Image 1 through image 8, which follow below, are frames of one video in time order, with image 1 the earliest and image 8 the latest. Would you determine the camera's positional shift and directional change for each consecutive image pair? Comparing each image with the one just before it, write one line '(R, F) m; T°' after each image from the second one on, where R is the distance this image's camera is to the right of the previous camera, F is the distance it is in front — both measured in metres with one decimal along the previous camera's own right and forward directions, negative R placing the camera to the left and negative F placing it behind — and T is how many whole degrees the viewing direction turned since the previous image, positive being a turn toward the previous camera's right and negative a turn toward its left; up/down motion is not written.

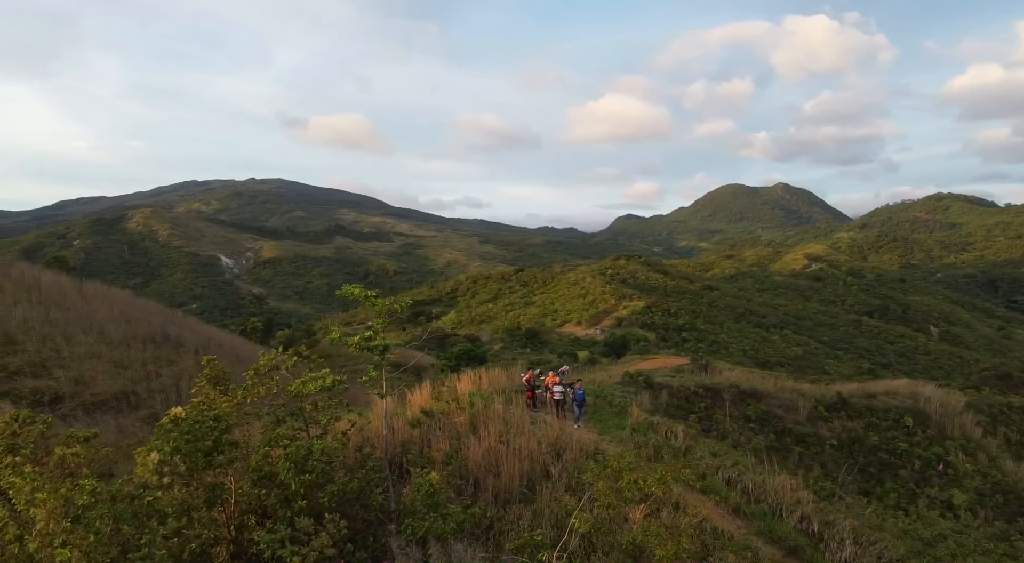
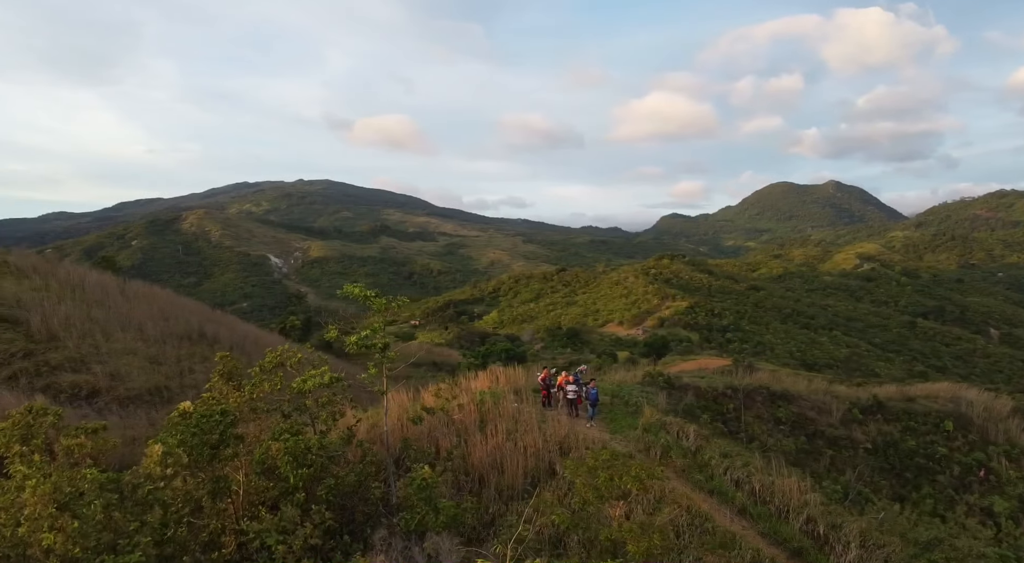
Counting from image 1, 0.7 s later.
(+0.3, -0.1) m; -3°
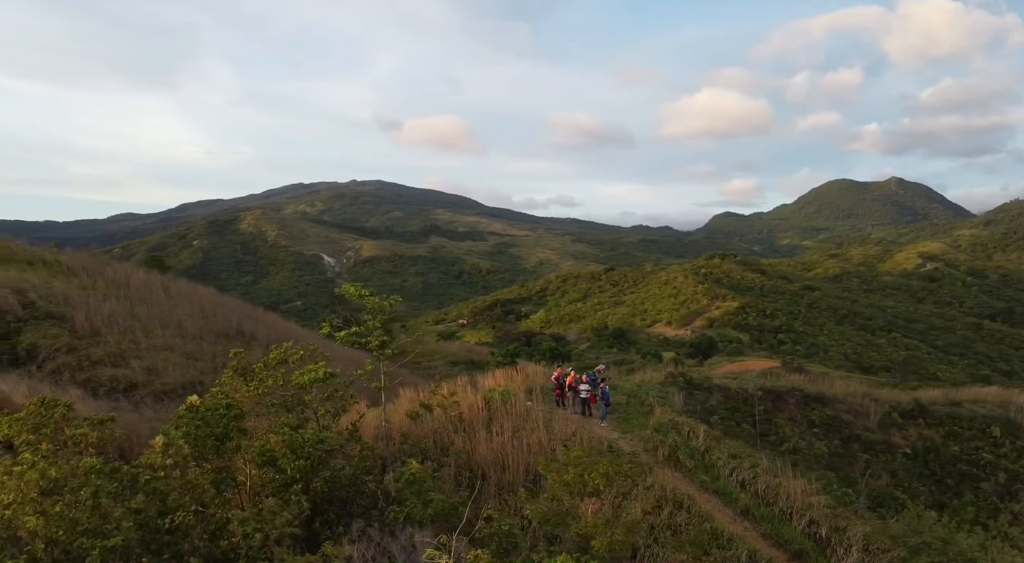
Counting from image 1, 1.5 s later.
(+0.4, -0.1) m; -4°
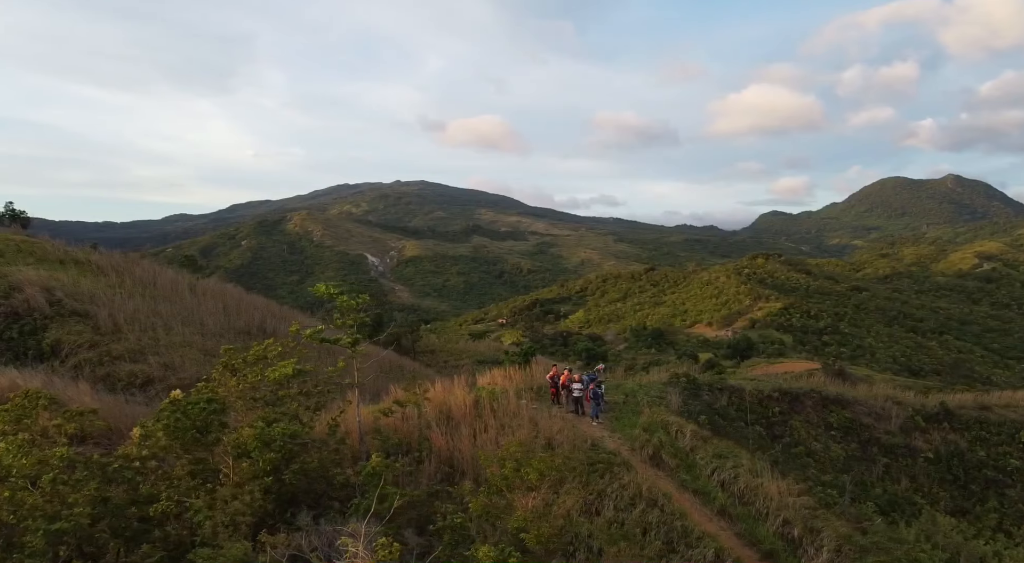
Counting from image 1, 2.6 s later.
(+0.6, -0.1) m; -3°
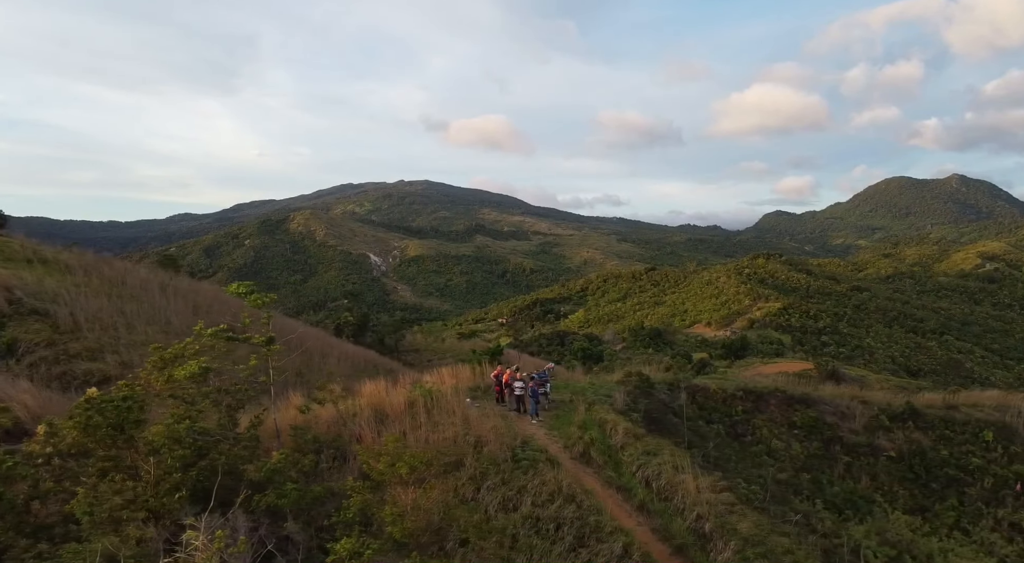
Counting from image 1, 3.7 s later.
(+0.8, -0.1) m; +1°
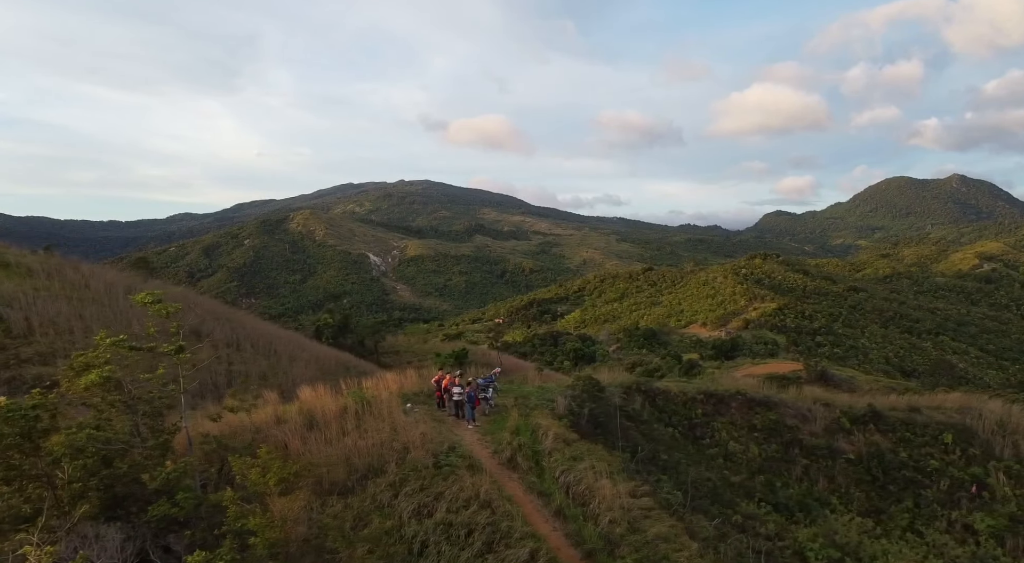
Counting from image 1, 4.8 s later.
(+0.8, -0.1) m; +1°
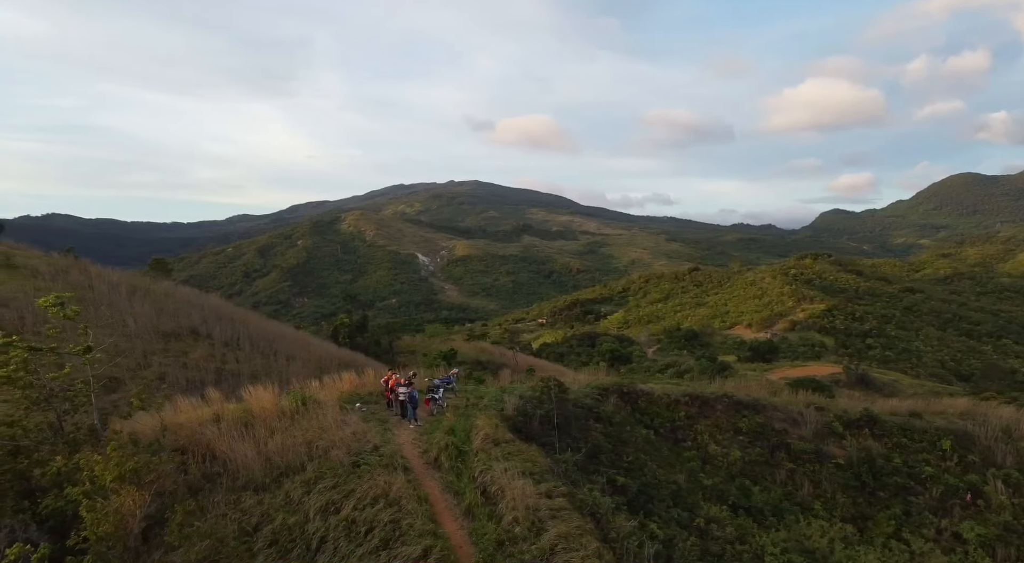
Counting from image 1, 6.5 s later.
(+1.3, -0.1) m; -3°
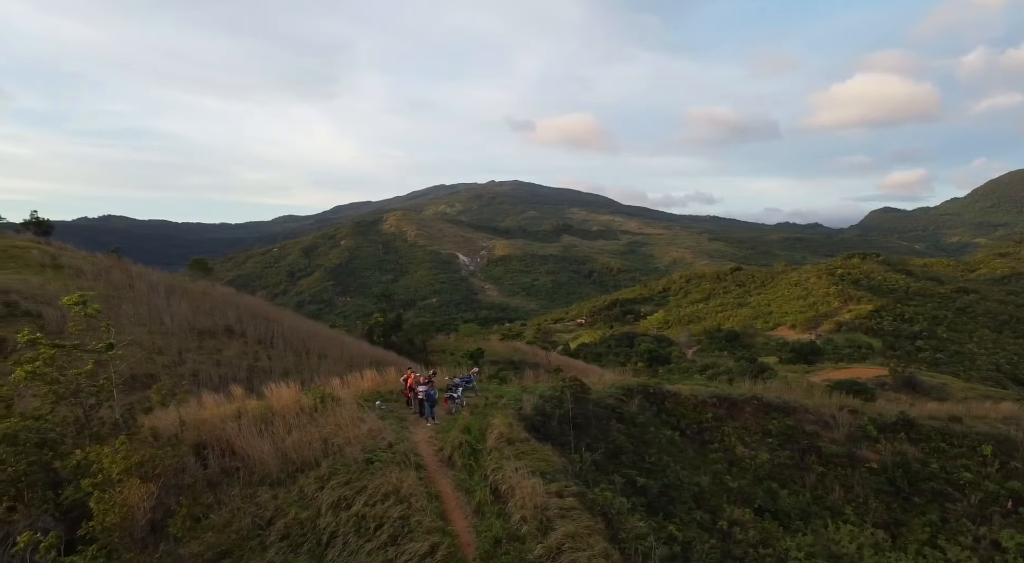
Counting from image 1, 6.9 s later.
(+0.3, 0.0) m; -3°
